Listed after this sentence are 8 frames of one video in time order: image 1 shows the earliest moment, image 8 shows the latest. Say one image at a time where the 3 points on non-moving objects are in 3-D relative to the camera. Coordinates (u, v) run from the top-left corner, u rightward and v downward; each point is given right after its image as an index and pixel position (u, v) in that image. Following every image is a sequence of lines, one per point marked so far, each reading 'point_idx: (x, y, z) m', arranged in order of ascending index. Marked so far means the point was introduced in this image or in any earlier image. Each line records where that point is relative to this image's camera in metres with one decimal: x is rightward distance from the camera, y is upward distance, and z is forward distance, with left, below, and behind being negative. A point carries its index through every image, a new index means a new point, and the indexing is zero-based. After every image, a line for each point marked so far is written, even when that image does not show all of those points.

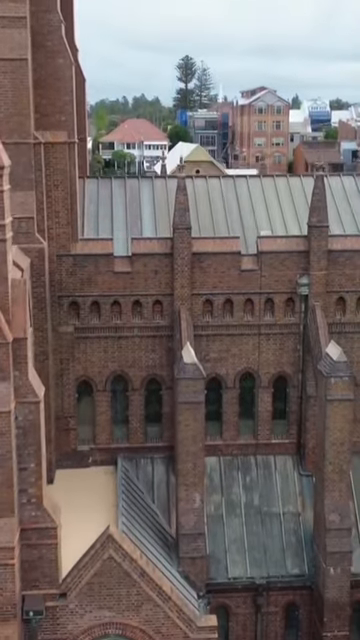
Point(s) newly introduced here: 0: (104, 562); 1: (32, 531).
0: (-1.7, -5.2, +17.5) m
1: (-3.2, -4.5, +17.4) m
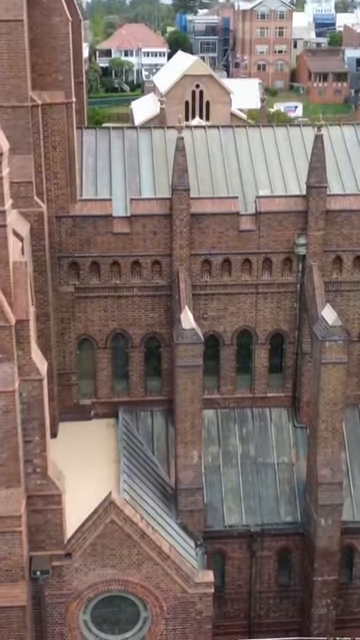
0: (-1.7, -4.7, +18.5) m
1: (-3.2, -4.0, +18.3) m
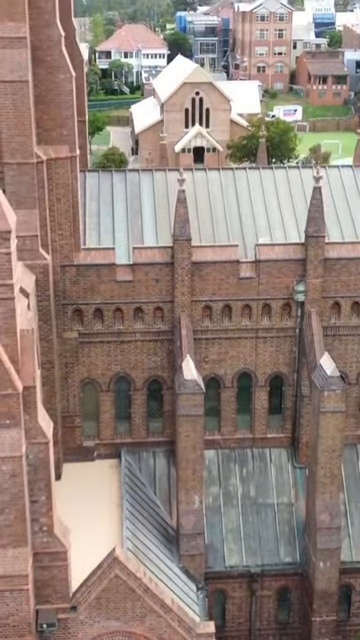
0: (-1.6, -6.2, +19.0) m
1: (-3.2, -5.5, +18.8) m
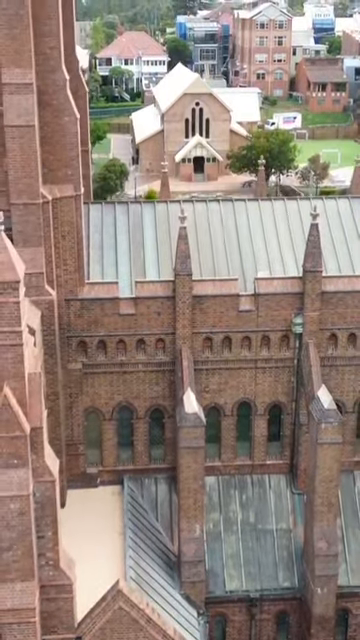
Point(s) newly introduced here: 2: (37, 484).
0: (-1.6, -7.1, +19.7) m
1: (-3.1, -6.5, +19.5) m
2: (-3.3, -3.8, +18.6) m
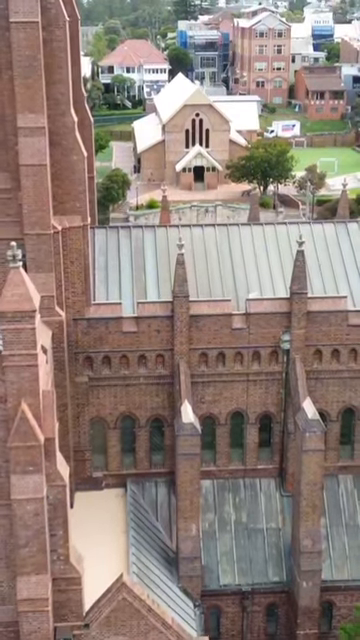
0: (-1.7, -7.7, +22.1) m
1: (-3.2, -7.1, +21.9) m
2: (-3.4, -4.4, +21.0) m
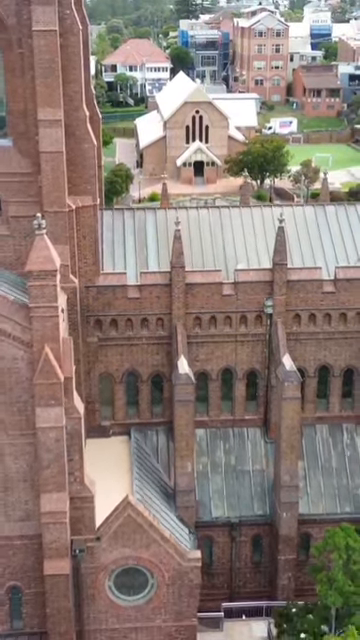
0: (-1.8, -6.5, +26.3) m
1: (-3.3, -5.8, +26.1) m
2: (-3.5, -3.1, +25.3) m
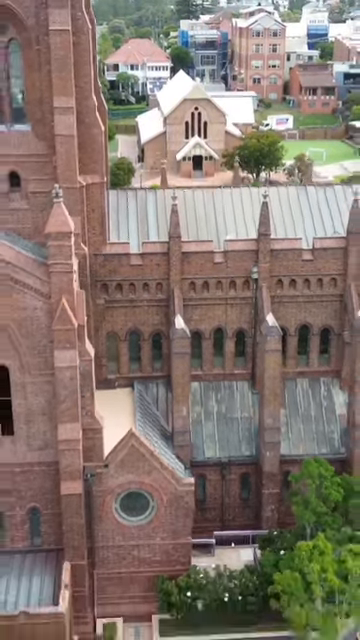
0: (-2.0, -4.9, +30.8) m
1: (-3.5, -4.2, +30.6) m
2: (-3.7, -1.5, +29.7) m
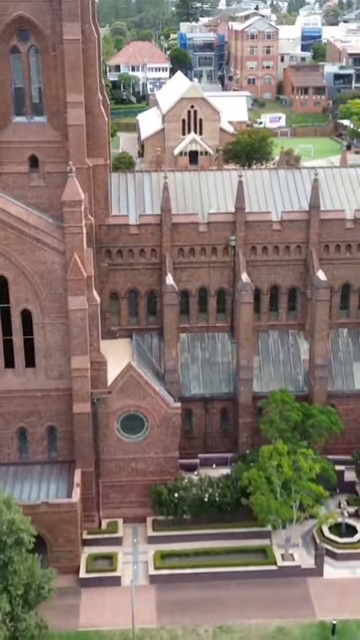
0: (-2.5, -2.7, +38.2) m
1: (-4.0, -2.0, +38.0) m
2: (-4.2, +0.7, +37.1) m
